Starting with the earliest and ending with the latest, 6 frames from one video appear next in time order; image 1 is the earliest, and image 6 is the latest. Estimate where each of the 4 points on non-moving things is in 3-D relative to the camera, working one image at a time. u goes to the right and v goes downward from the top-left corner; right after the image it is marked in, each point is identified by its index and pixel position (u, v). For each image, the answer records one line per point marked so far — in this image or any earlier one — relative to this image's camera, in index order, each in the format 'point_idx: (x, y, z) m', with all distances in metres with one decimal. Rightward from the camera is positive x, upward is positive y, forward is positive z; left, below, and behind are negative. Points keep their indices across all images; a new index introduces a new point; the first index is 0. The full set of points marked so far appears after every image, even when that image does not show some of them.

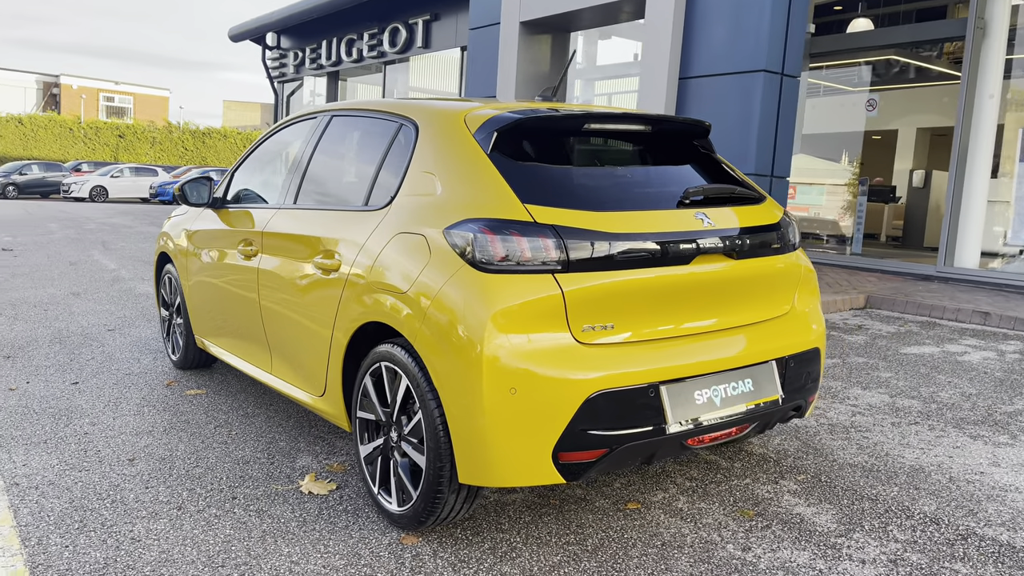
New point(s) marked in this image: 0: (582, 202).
0: (+0.2, +0.3, +2.6) m
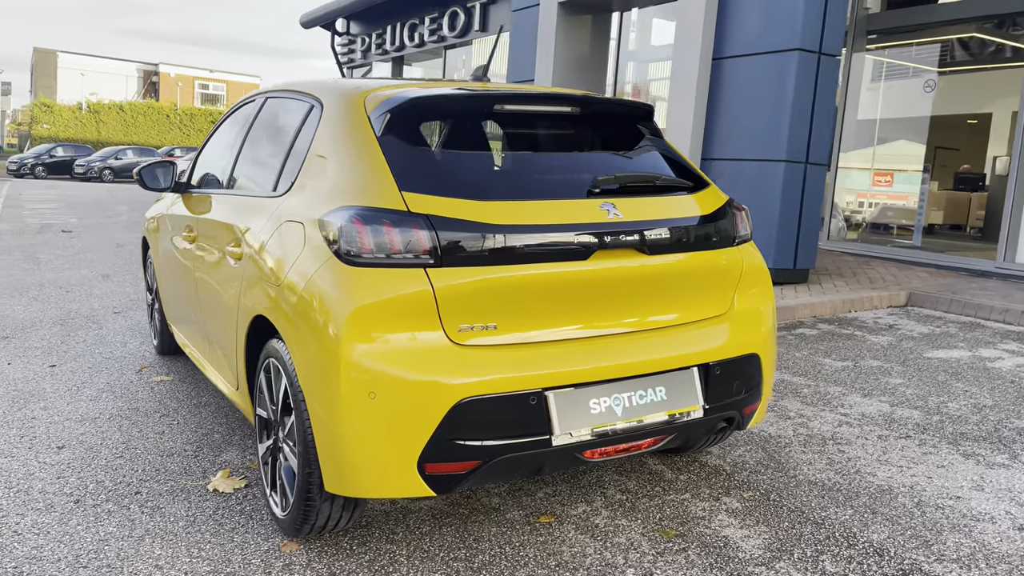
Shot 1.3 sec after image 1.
0: (-0.1, +0.3, +2.4) m
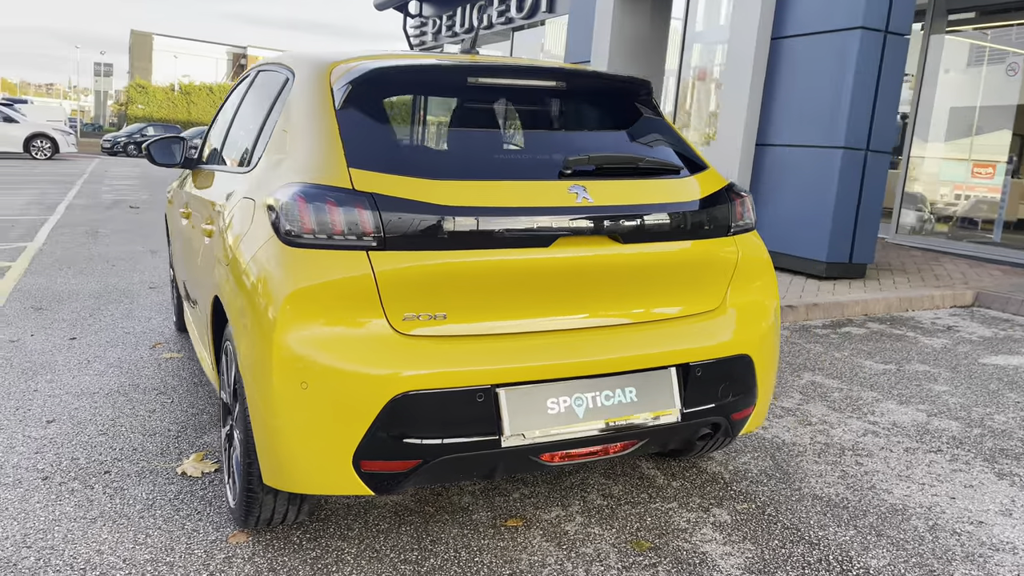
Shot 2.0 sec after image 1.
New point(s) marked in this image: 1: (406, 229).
0: (-0.2, +0.3, +2.2) m
1: (-0.3, +0.1, +2.1) m
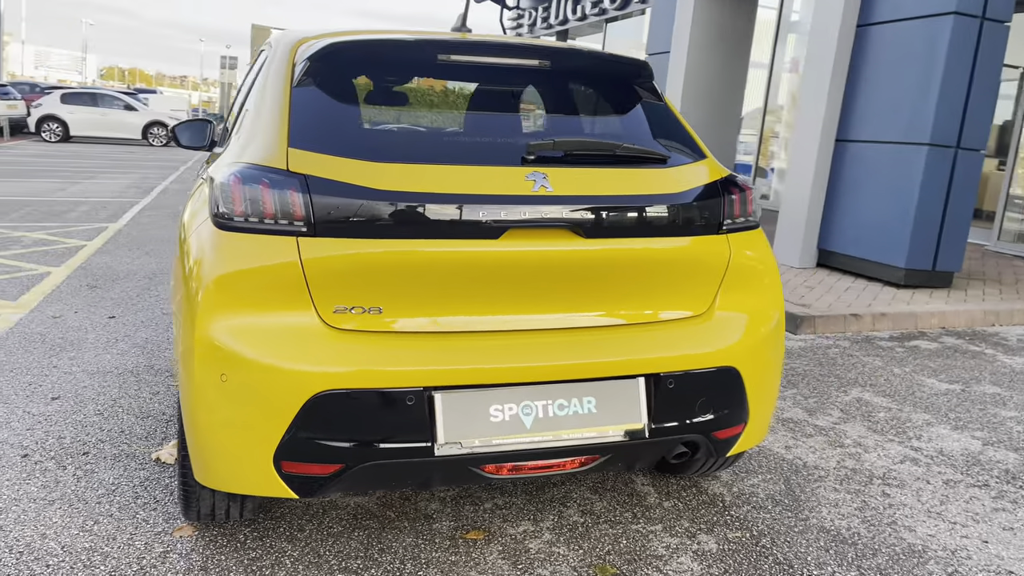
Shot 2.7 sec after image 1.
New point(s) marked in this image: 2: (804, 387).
0: (-0.3, +0.3, +2.0) m
1: (-0.4, +0.2, +1.9) m
2: (+1.3, -0.4, +3.8) m
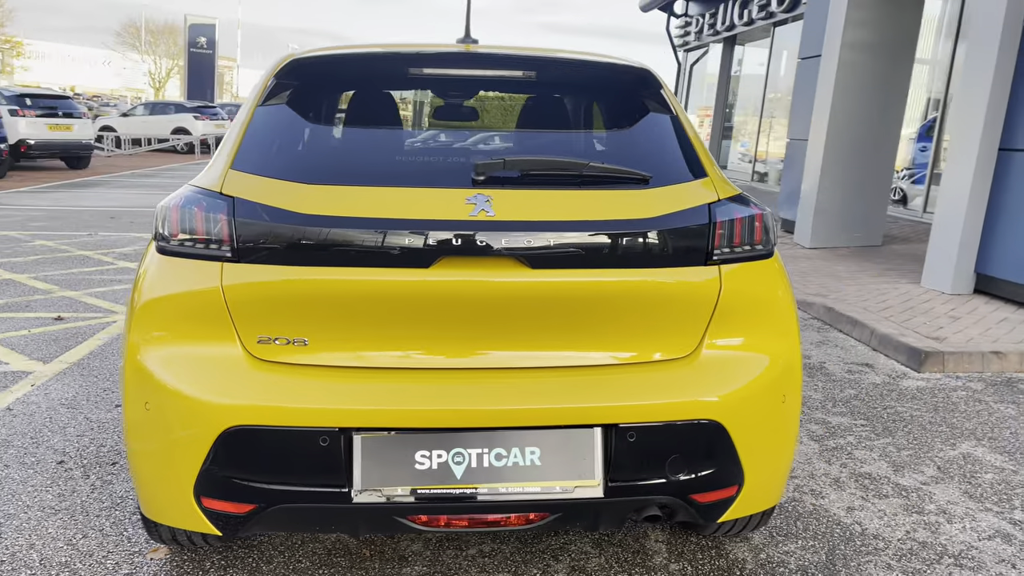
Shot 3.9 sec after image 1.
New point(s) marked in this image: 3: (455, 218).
0: (-0.5, +0.3, +1.9) m
1: (-0.5, +0.1, +1.8) m
2: (+1.5, -0.6, +3.3) m
3: (-0.1, +0.2, +1.8) m
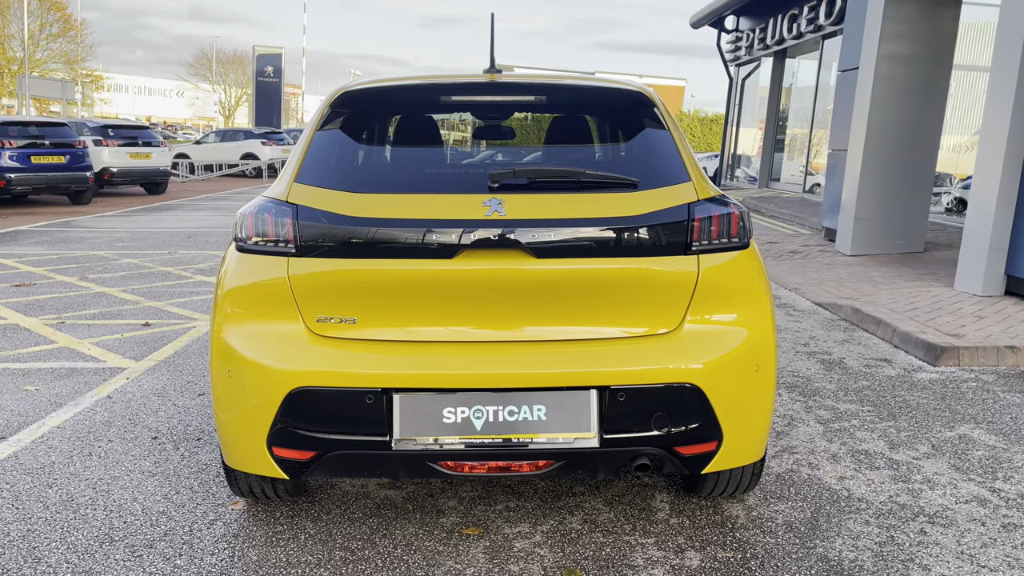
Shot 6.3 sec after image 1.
0: (-0.4, +0.3, +2.4) m
1: (-0.5, +0.1, +2.3) m
2: (+1.7, -0.6, +3.6) m
3: (-0.1, +0.2, +2.3) m
